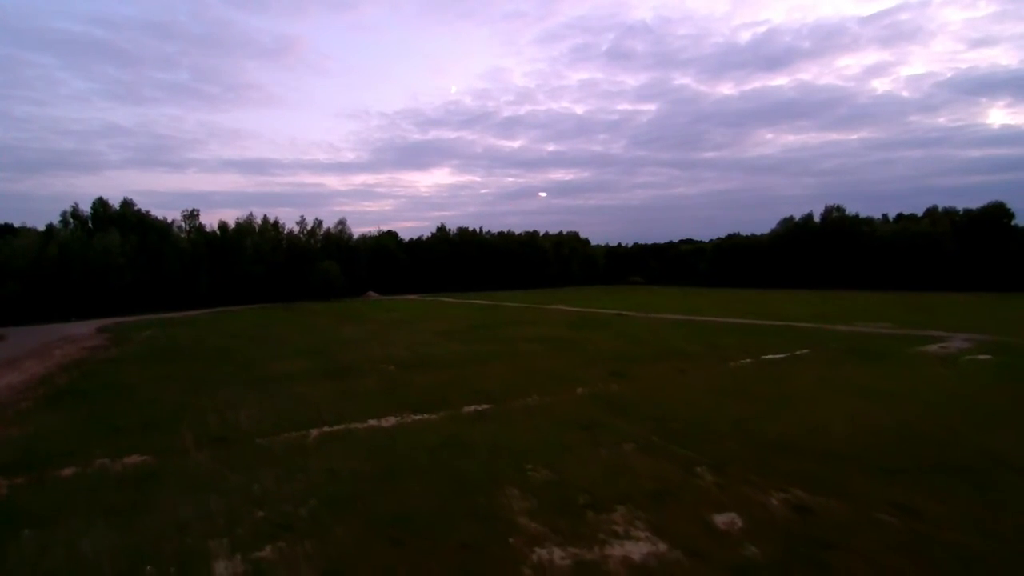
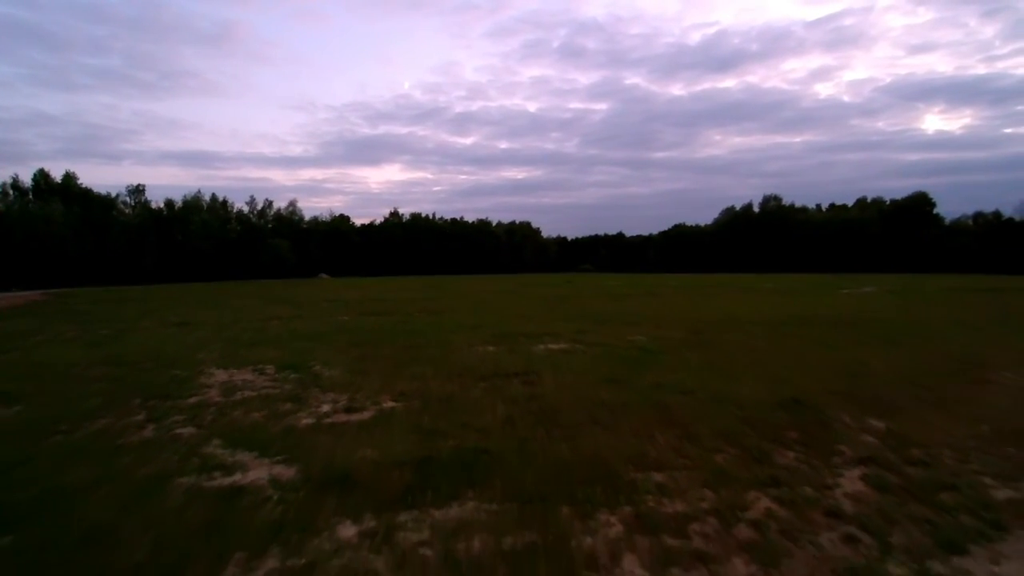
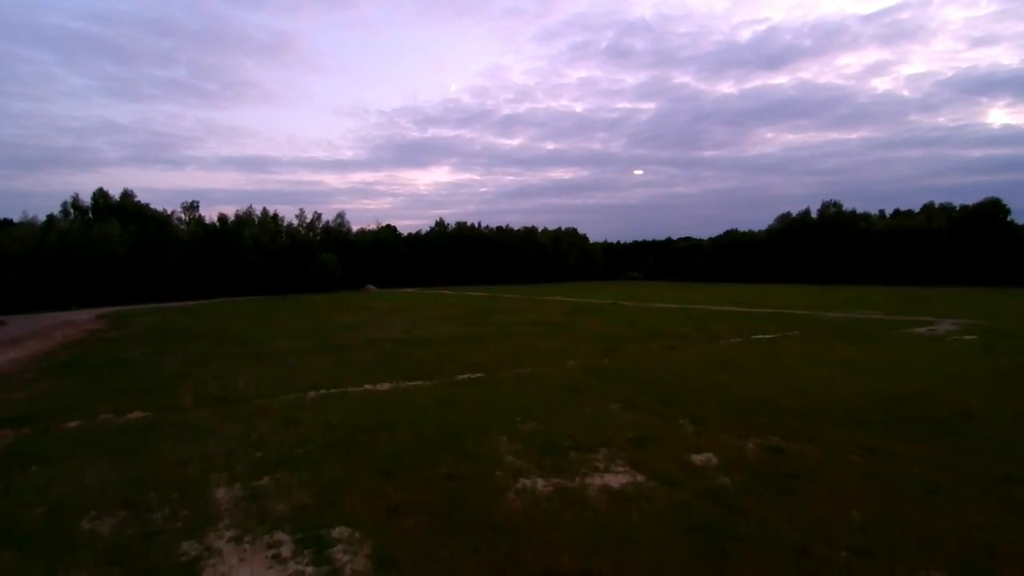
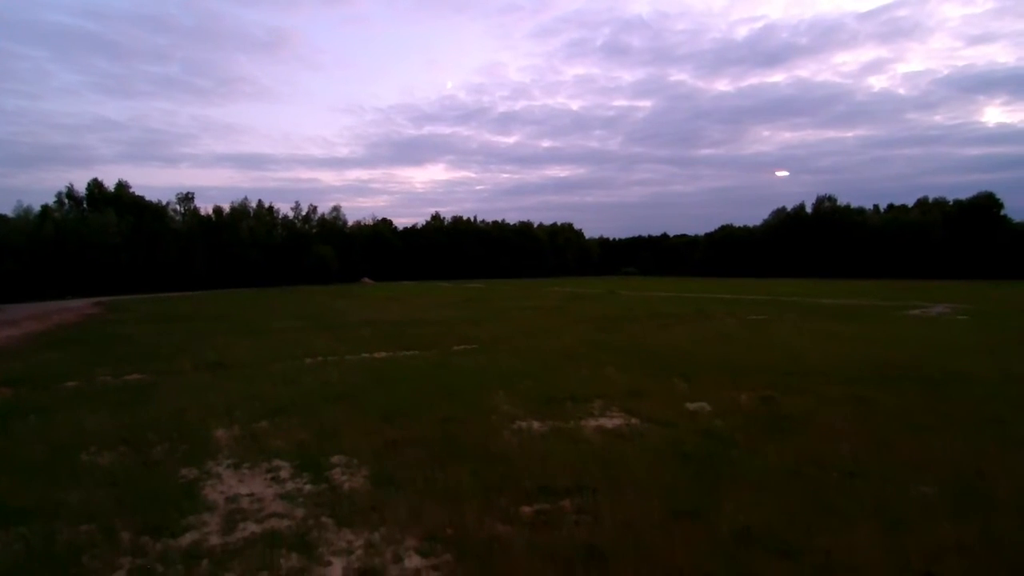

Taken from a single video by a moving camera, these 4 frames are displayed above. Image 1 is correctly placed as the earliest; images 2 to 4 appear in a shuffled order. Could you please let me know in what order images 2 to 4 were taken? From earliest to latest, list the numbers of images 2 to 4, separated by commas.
3, 4, 2
